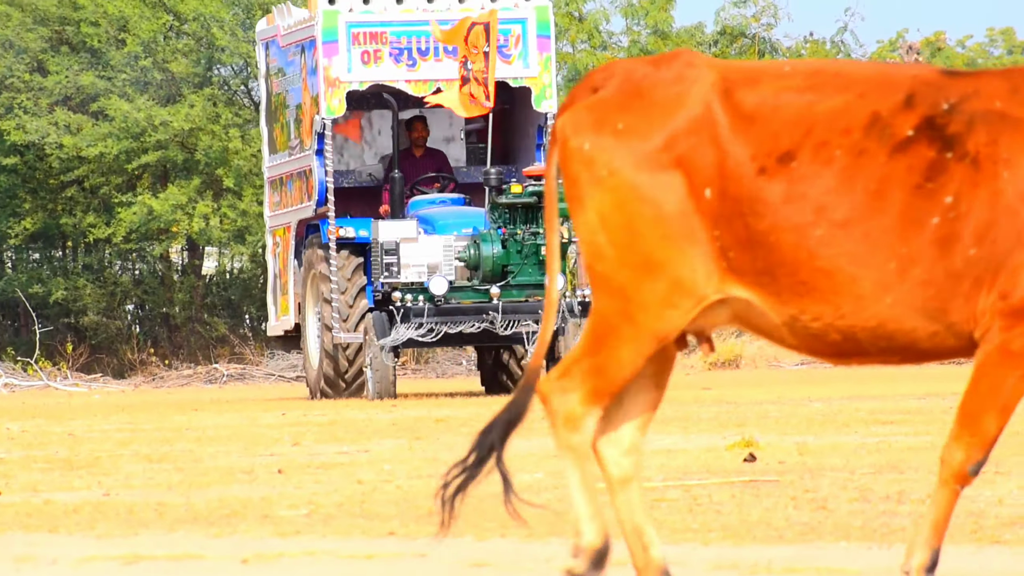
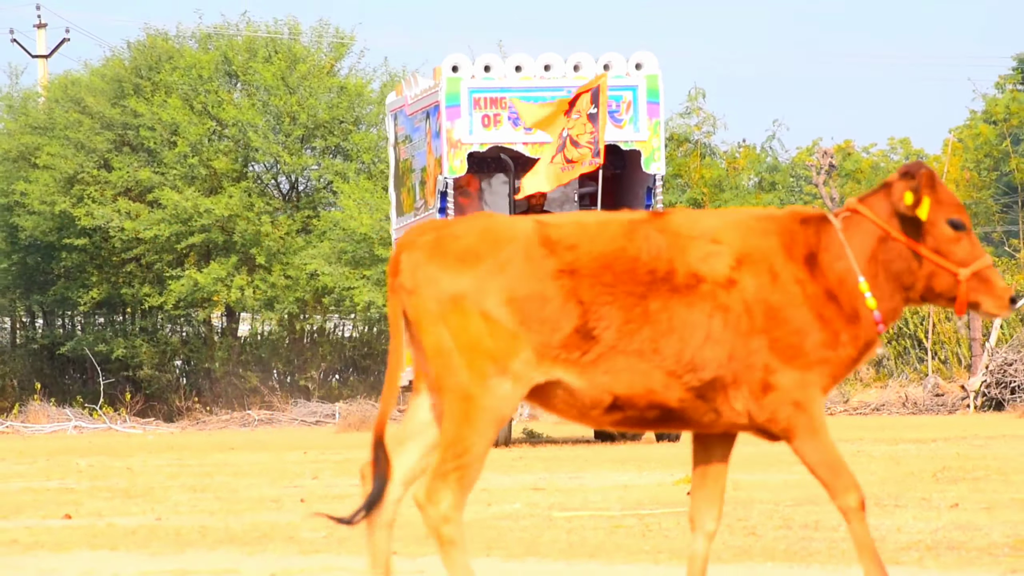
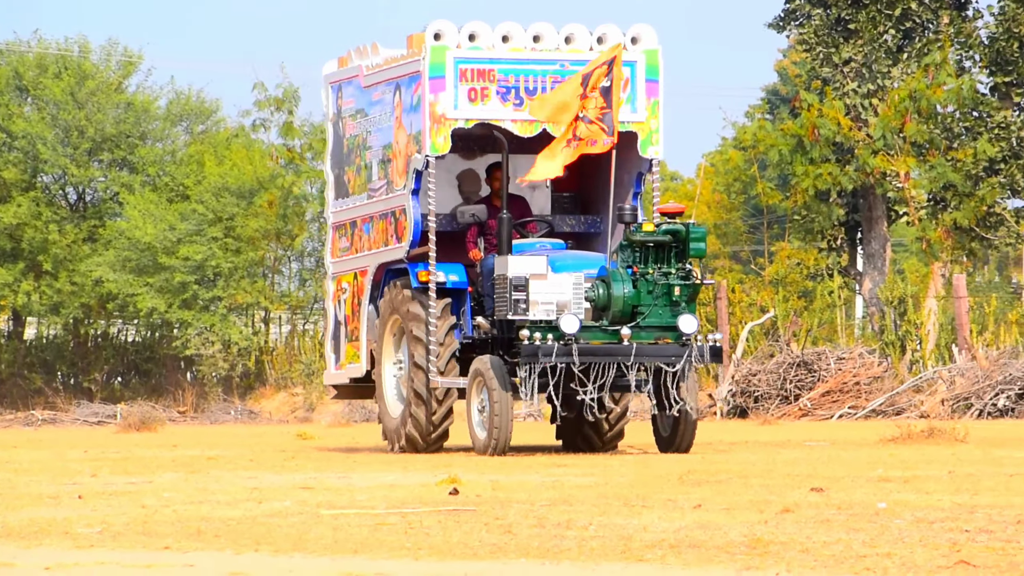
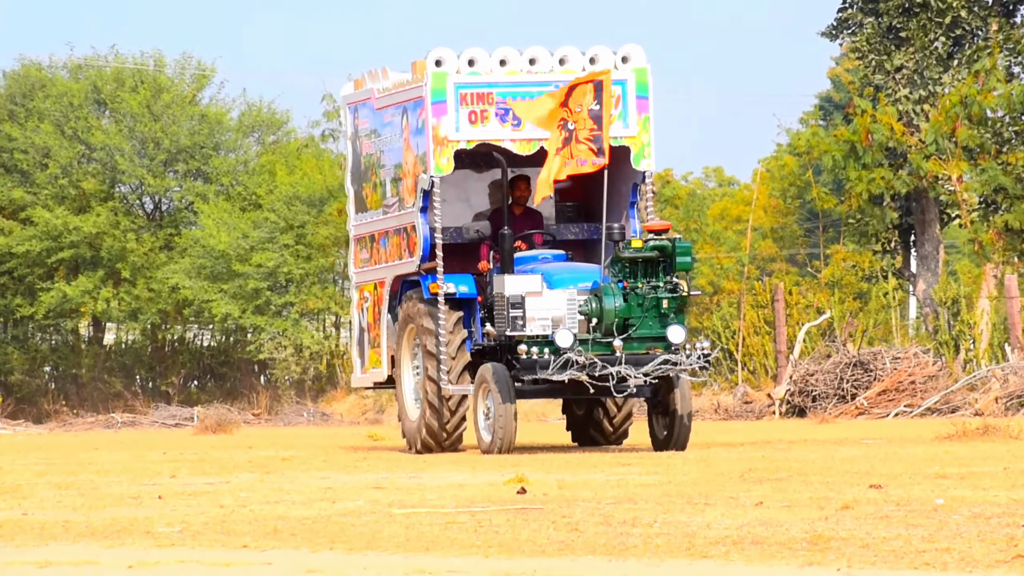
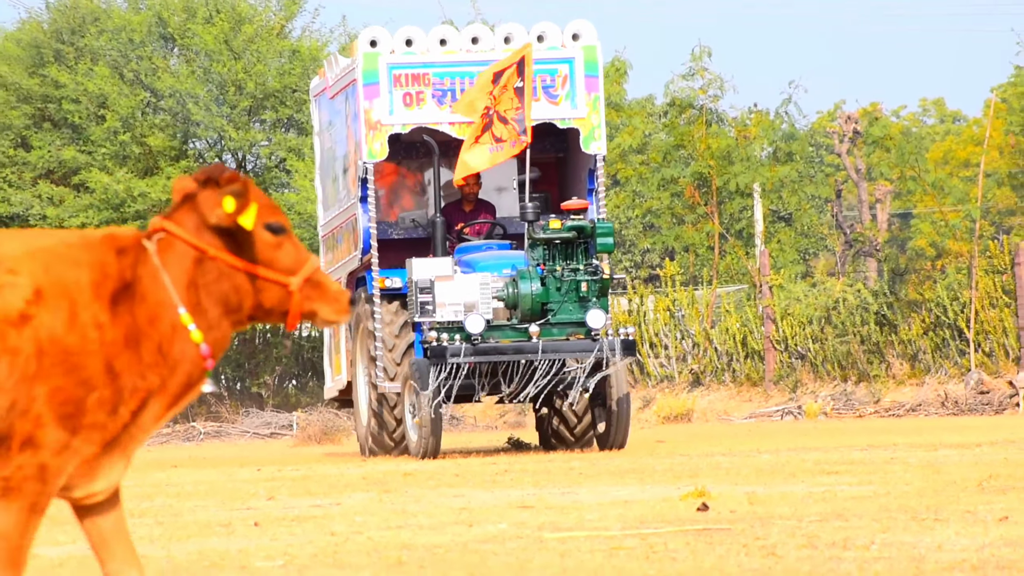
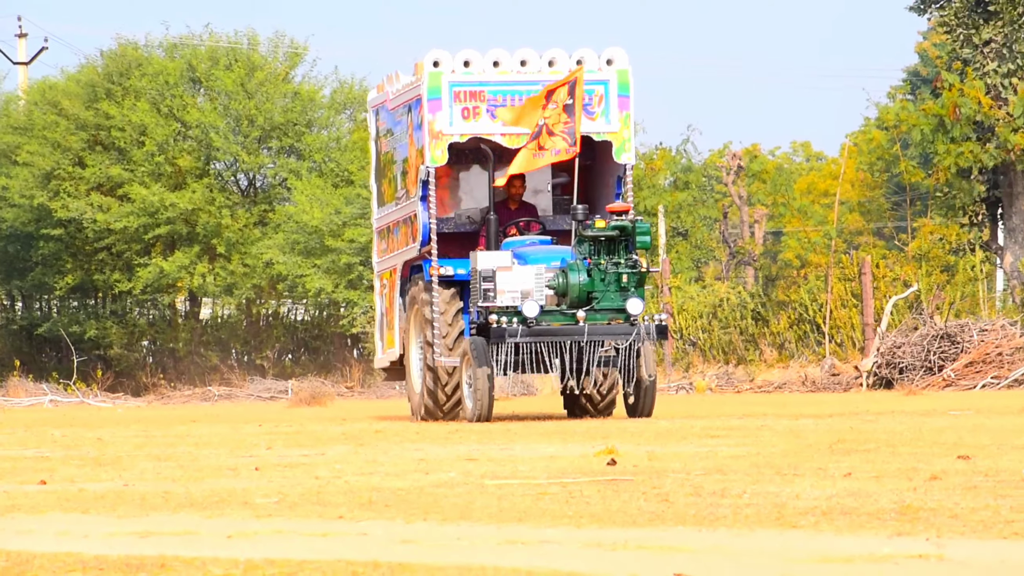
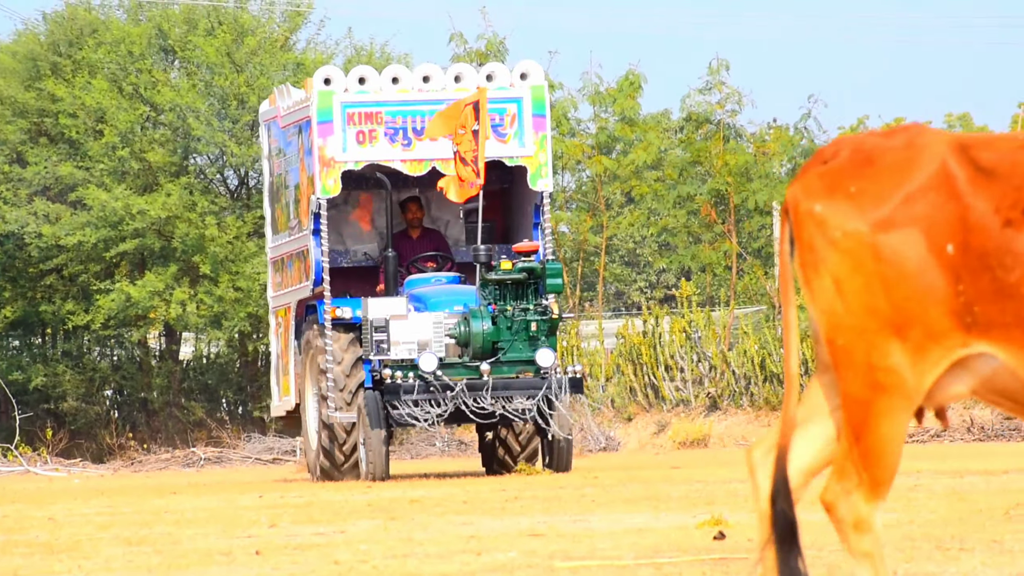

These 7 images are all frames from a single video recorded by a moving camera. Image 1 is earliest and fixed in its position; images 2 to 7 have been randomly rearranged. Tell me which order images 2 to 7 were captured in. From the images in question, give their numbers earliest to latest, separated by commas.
7, 5, 2, 6, 4, 3
